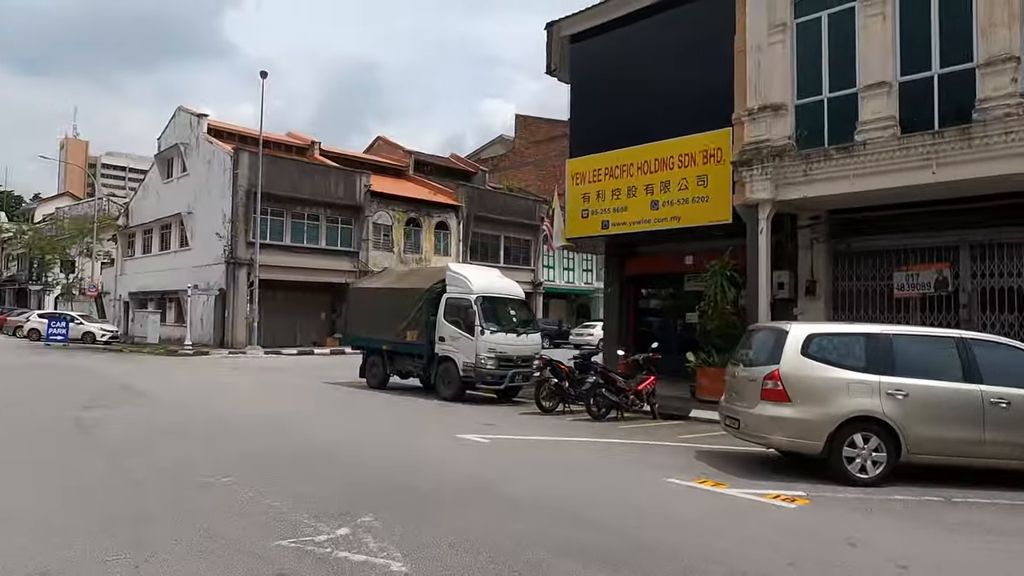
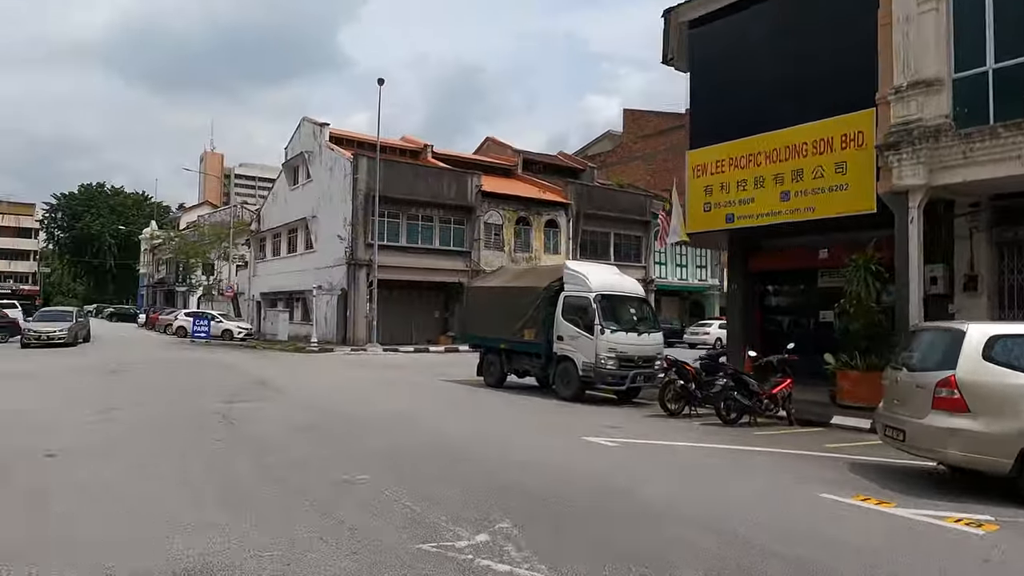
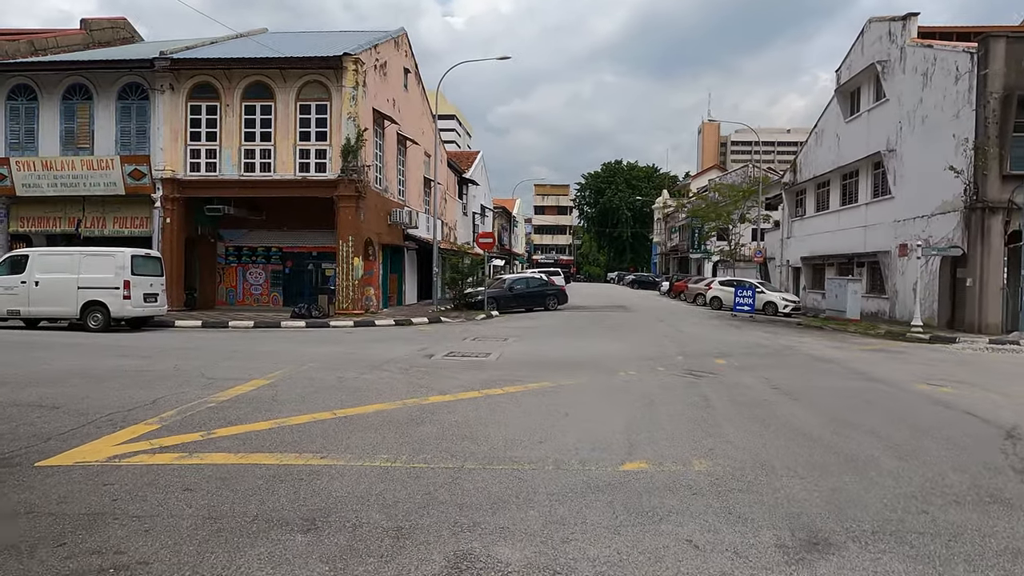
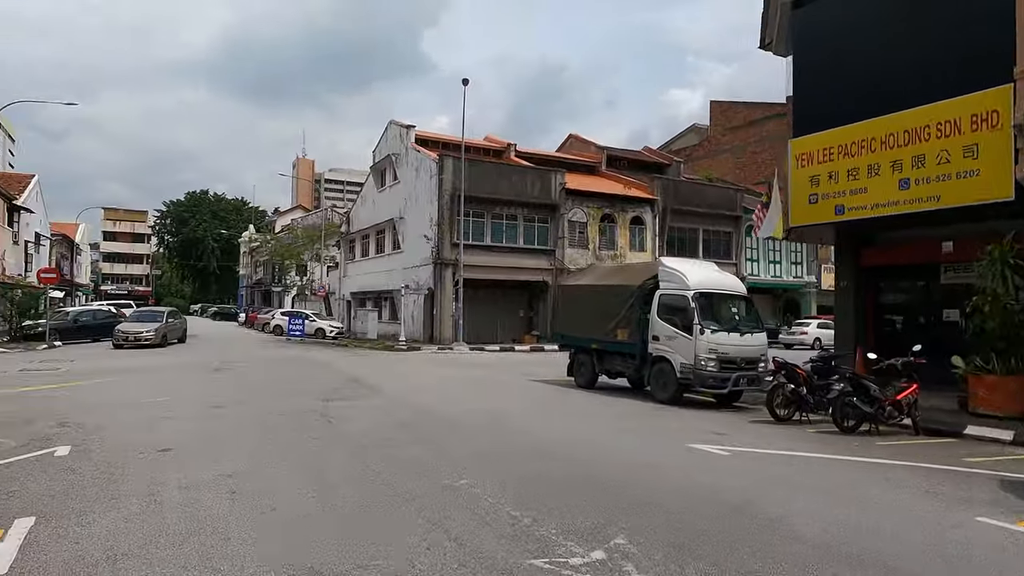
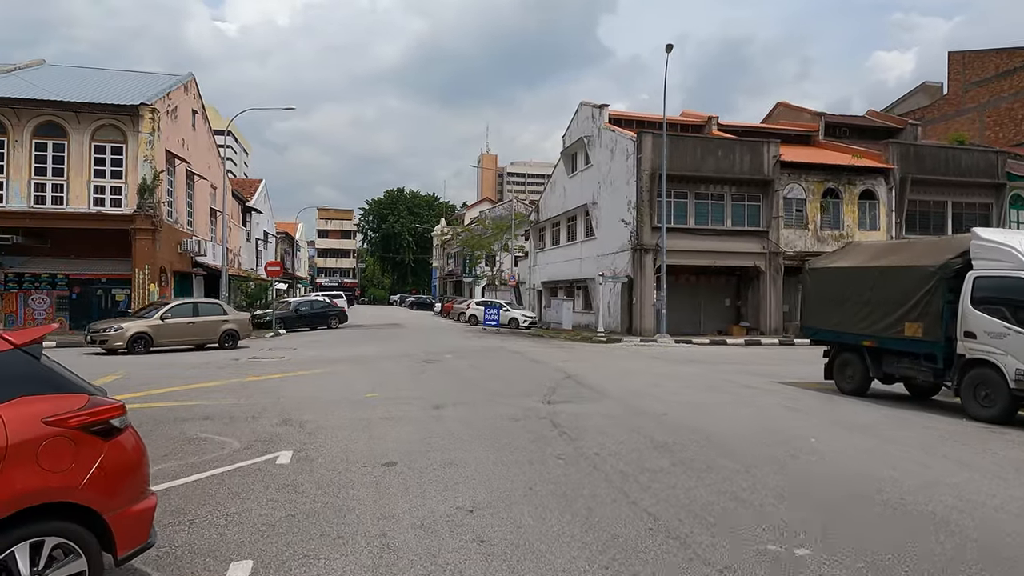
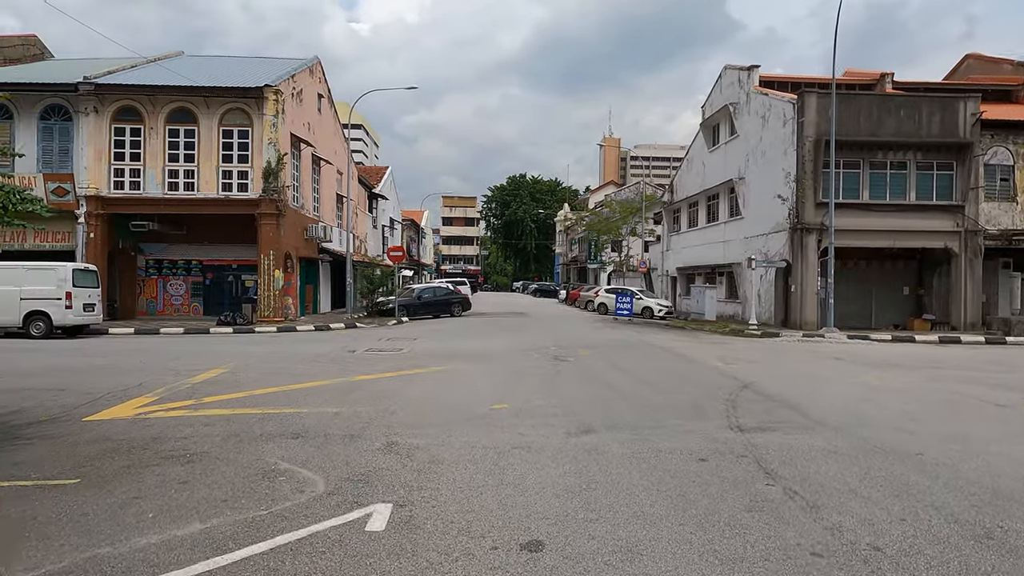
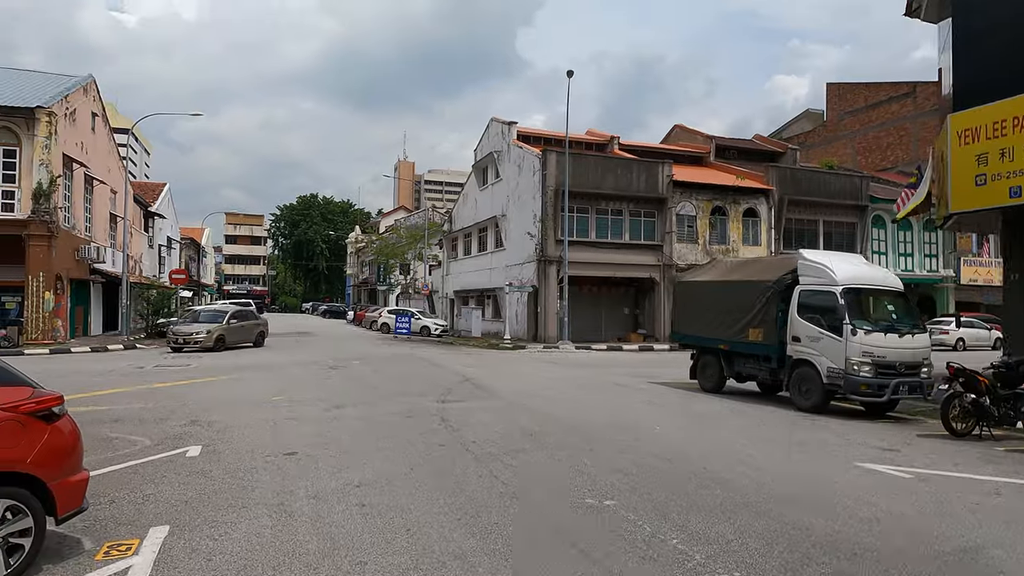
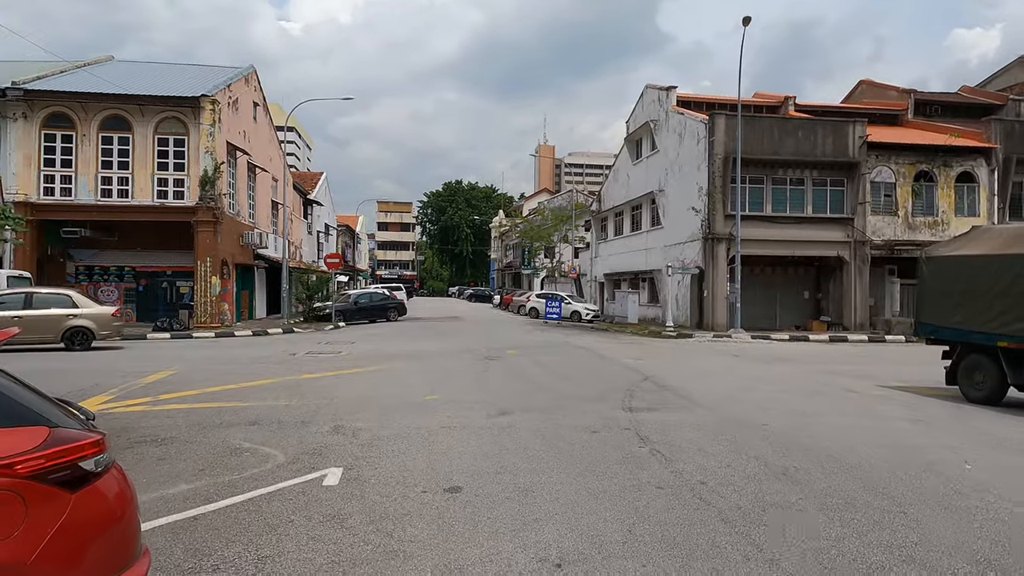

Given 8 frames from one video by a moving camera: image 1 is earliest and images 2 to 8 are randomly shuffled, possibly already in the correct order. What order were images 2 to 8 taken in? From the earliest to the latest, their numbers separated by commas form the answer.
2, 4, 7, 5, 8, 6, 3
